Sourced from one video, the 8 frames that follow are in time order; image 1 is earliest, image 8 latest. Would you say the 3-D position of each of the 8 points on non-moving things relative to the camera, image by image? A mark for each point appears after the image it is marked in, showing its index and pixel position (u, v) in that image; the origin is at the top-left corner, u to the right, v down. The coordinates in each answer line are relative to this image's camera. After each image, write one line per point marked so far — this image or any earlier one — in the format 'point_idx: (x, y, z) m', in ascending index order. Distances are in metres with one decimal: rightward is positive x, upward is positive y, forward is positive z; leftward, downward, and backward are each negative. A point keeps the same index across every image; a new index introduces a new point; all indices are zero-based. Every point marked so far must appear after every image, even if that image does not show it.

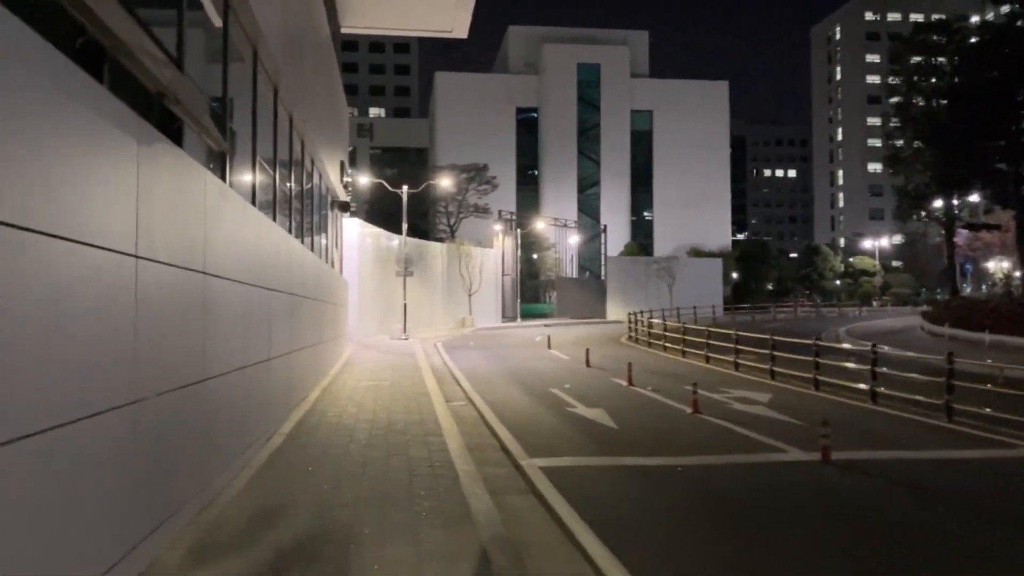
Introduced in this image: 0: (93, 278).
0: (-2.7, +0.1, +5.0) m
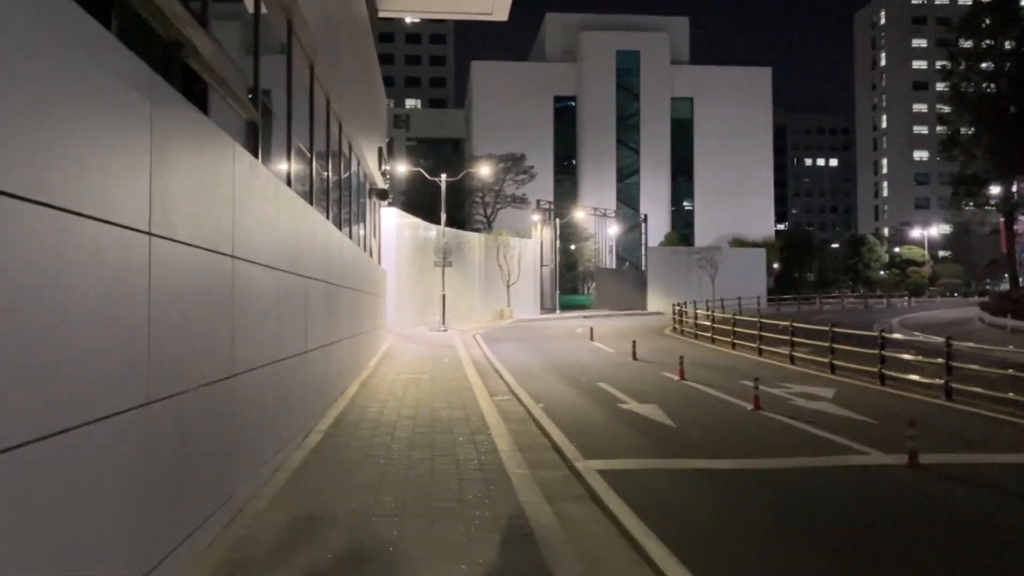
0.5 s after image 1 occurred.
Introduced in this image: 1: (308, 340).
0: (-2.3, +0.2, +4.4) m
1: (-2.7, -0.7, +10.3) m
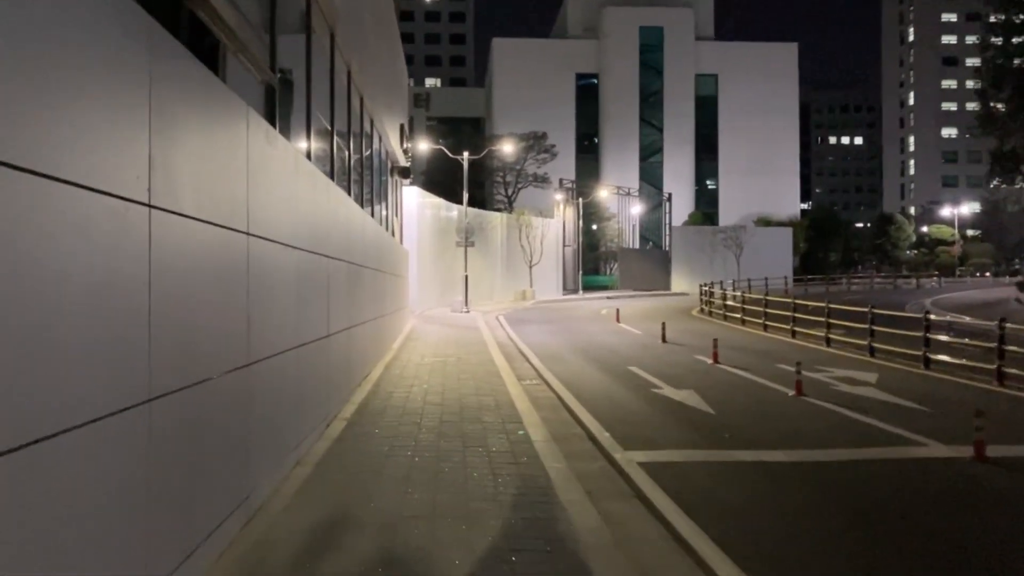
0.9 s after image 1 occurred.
0: (-2.1, +0.3, +3.8) m
1: (-2.3, -0.4, +9.8) m
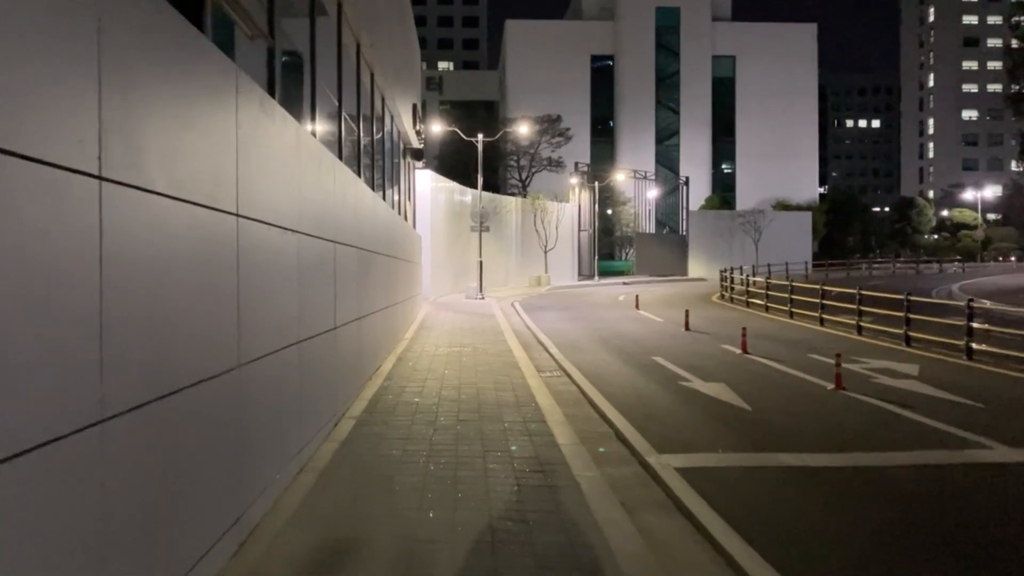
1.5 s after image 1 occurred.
0: (-1.9, +0.3, +3.1) m
1: (-2.0, -0.3, +9.0) m
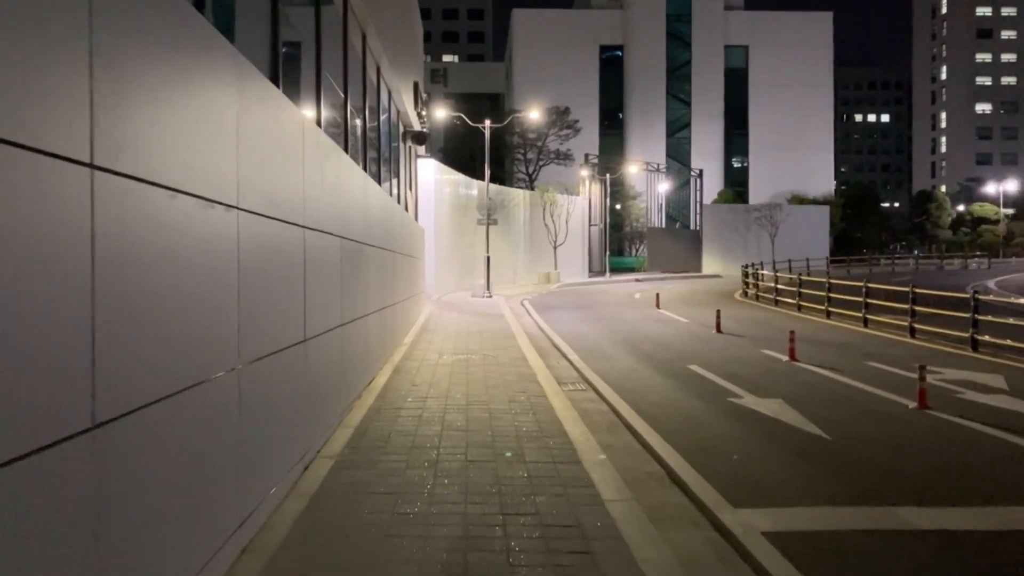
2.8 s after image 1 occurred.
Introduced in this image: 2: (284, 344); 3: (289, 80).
0: (-1.7, +0.3, +1.1) m
1: (-1.8, -0.3, +7.1) m
2: (-1.8, -0.4, +6.0) m
3: (-2.8, +2.7, +9.6) m
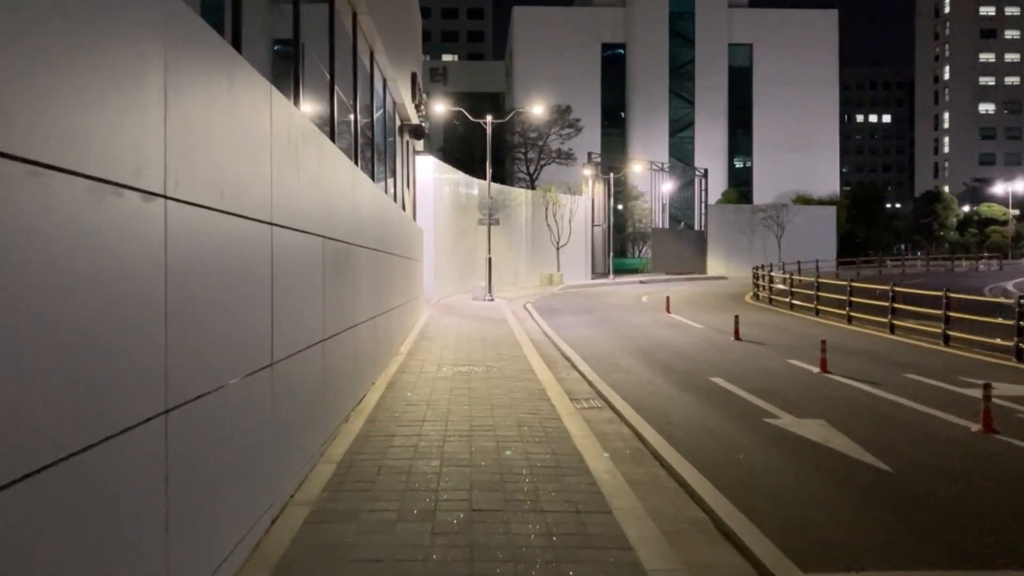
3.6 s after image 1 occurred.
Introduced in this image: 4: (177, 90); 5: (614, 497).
0: (-1.6, +0.2, -0.1) m
1: (-1.7, -0.4, +5.9) m
2: (-1.7, -0.5, +4.8) m
3: (-2.7, +2.6, +8.4) m
4: (-1.7, +1.0, +3.9) m
5: (+0.7, -1.6, +5.8) m
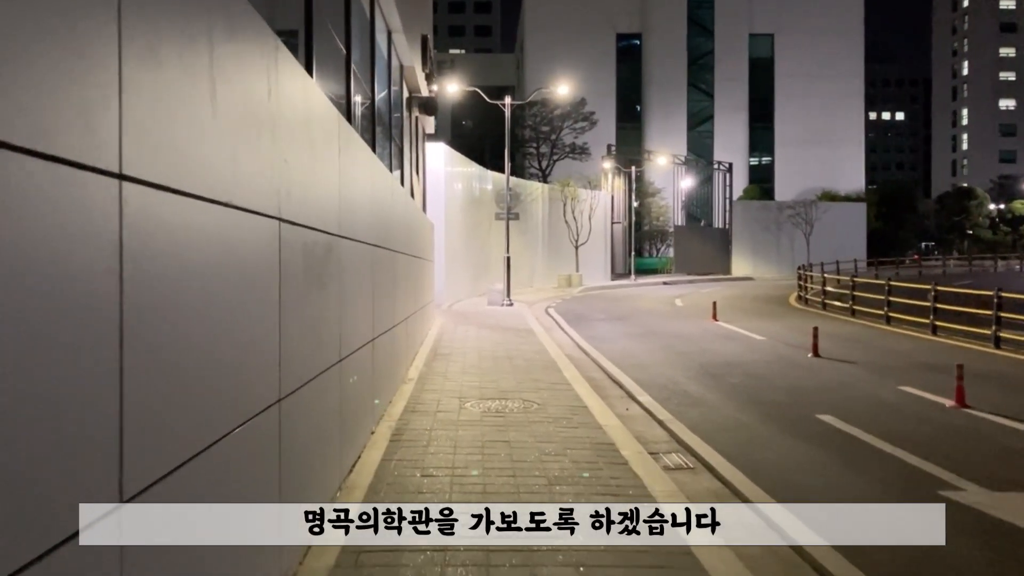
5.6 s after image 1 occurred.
0: (-1.2, +0.1, -3.0) m
1: (-1.2, -0.5, +2.9) m
2: (-1.2, -0.6, +1.8) m
3: (-2.2, +2.5, +5.5) m
4: (-1.2, +0.9, +1.0) m
5: (+1.2, -1.7, +2.9) m
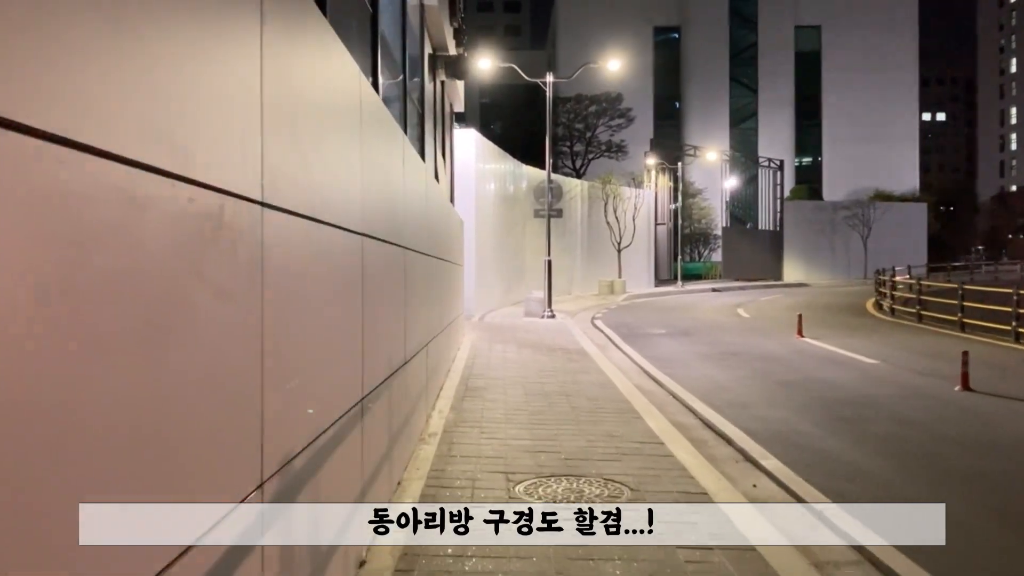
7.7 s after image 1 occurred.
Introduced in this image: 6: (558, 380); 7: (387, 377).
0: (-1.0, +0.1, -6.2) m
1: (-0.9, -0.6, -0.3) m
2: (-0.9, -0.7, -1.4) m
3: (-1.8, +2.4, +2.3) m
4: (-0.9, +0.8, -2.2) m
5: (+1.6, -1.8, -0.5) m
6: (+0.6, -1.3, +10.7) m
7: (-0.8, -0.7, +5.8) m
